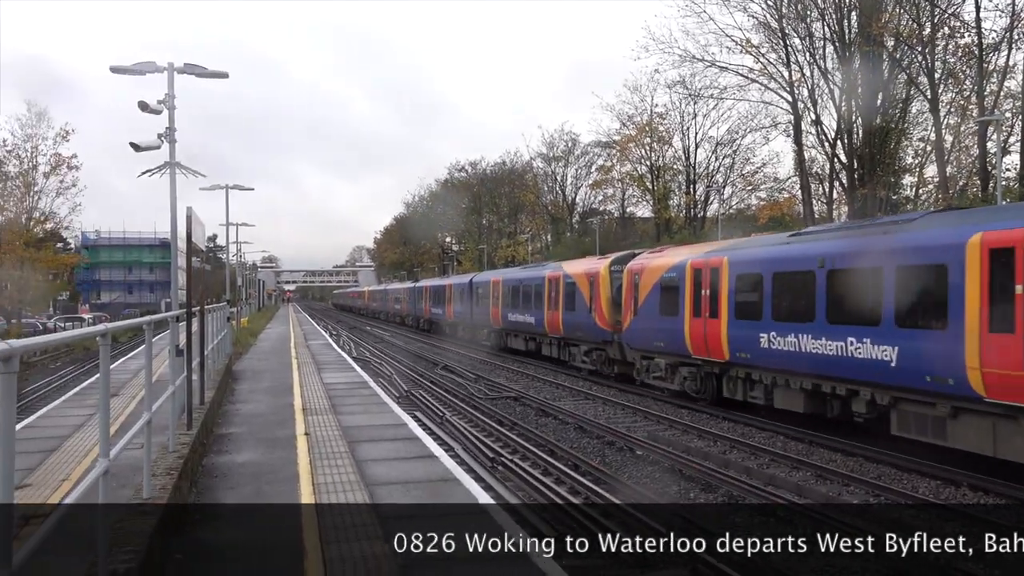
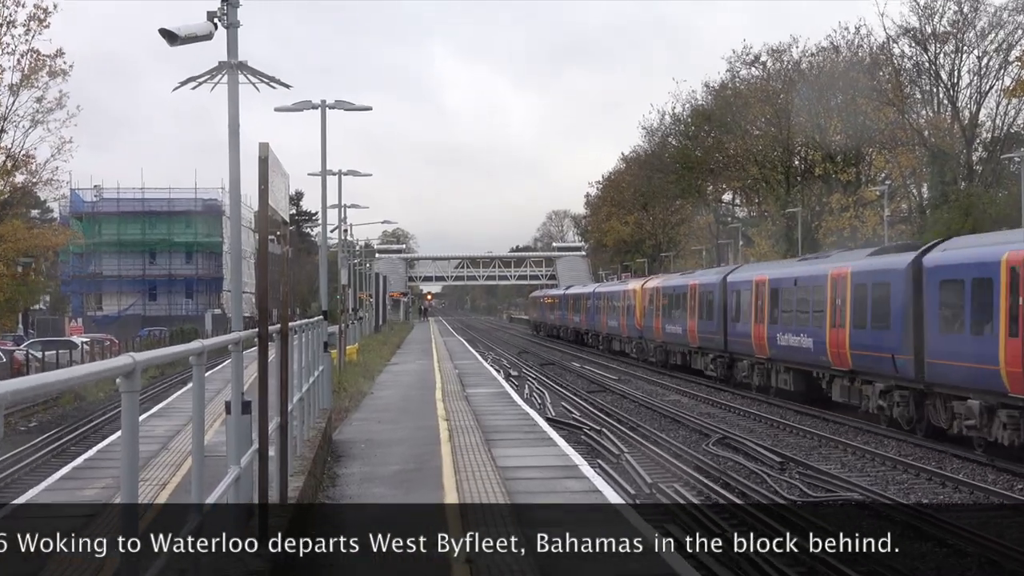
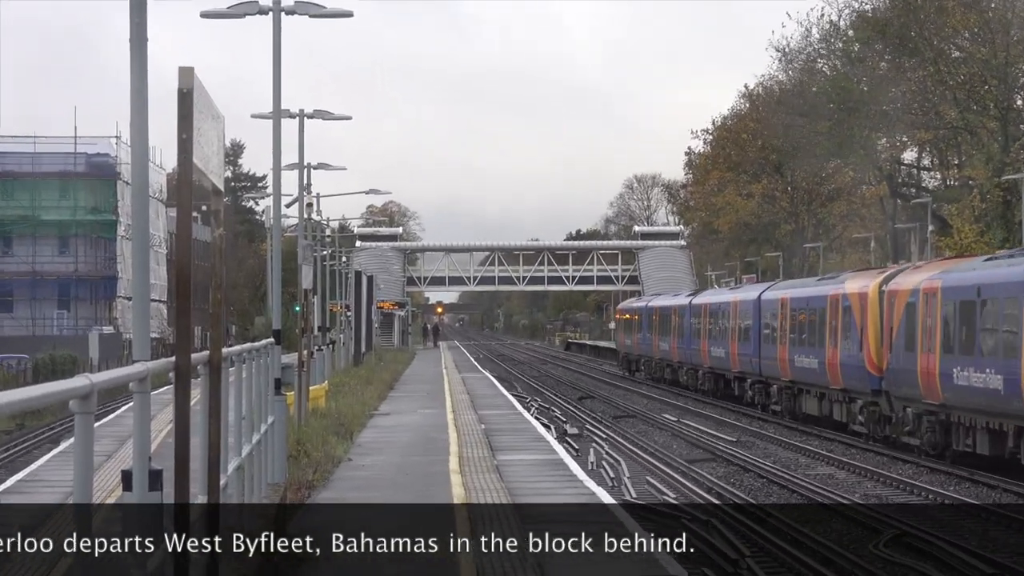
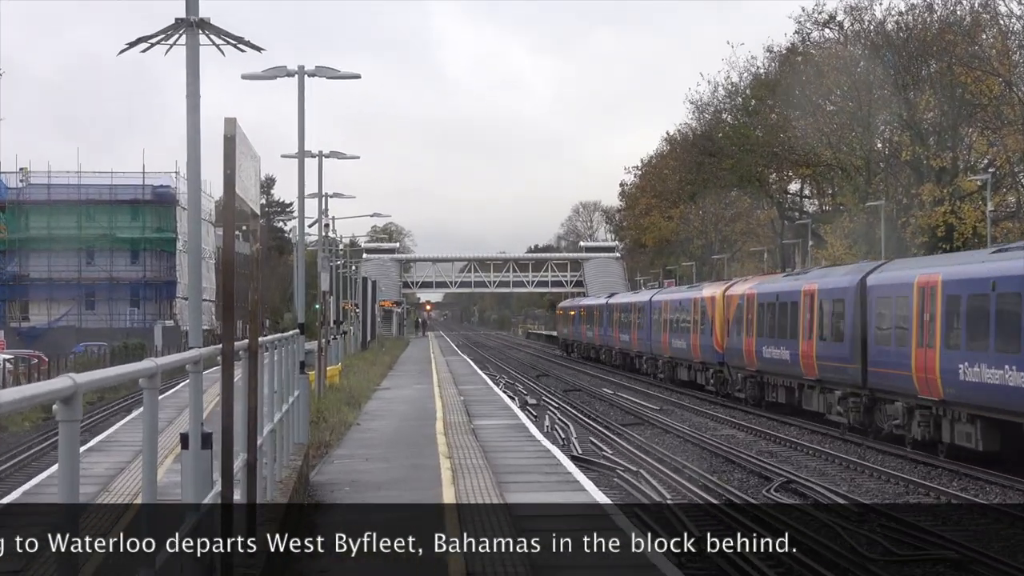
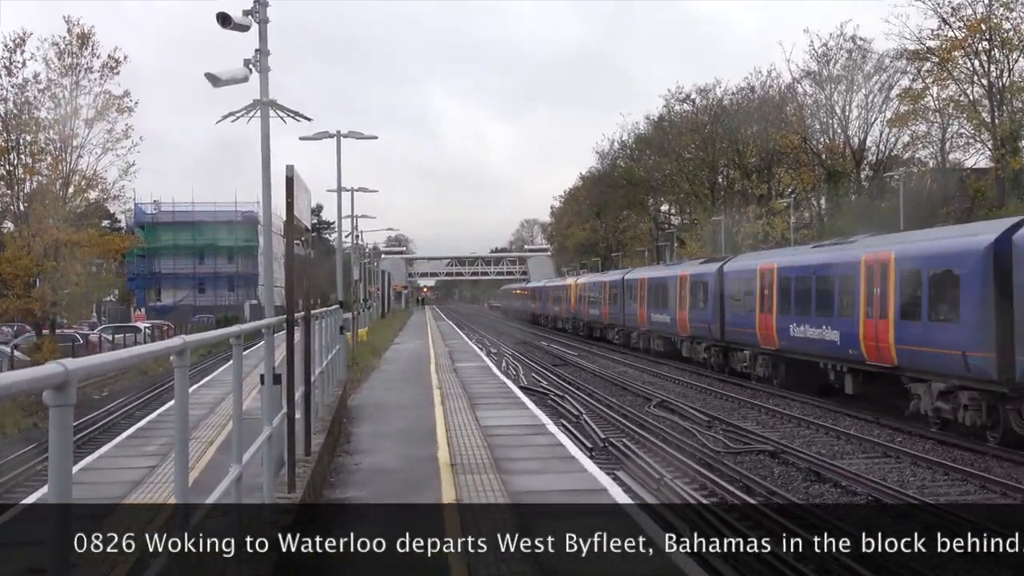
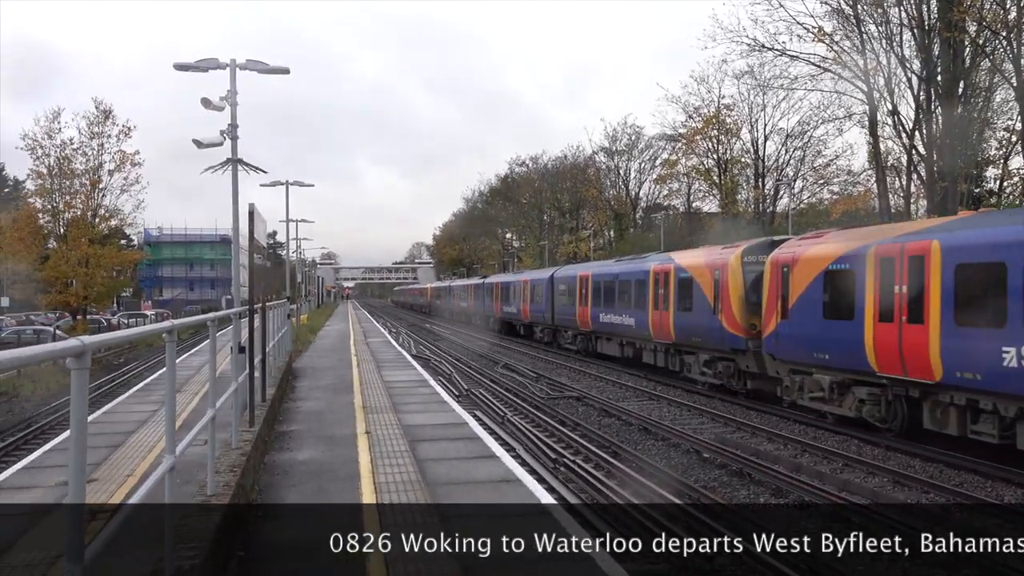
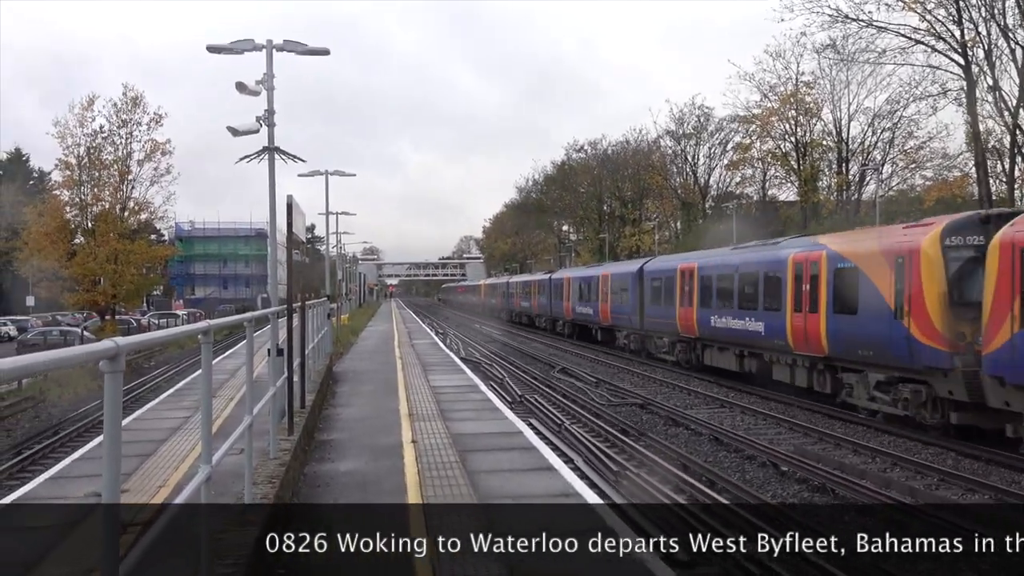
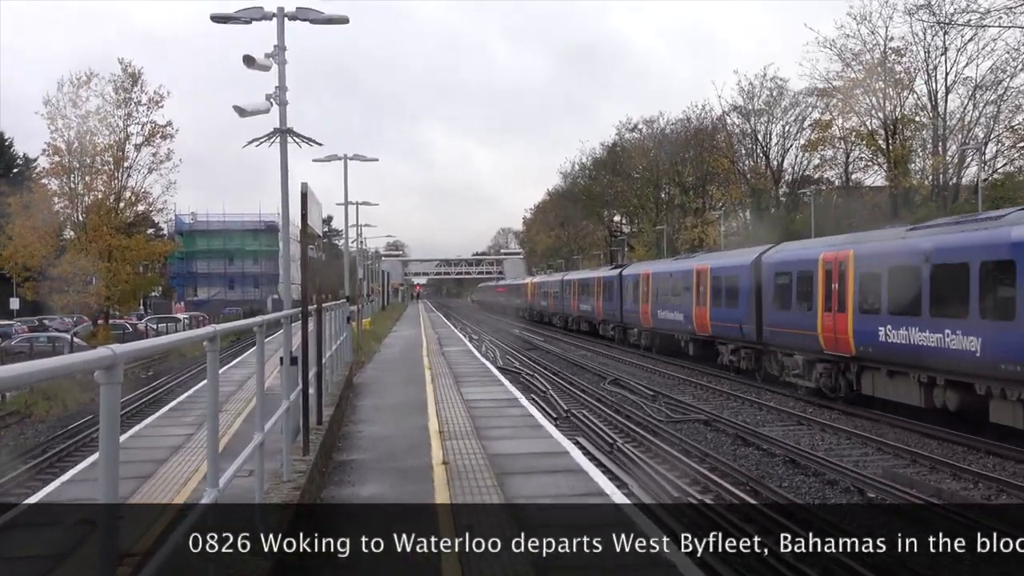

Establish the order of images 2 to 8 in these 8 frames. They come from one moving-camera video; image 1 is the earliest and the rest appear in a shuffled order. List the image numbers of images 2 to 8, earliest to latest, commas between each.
6, 7, 8, 5, 2, 4, 3
